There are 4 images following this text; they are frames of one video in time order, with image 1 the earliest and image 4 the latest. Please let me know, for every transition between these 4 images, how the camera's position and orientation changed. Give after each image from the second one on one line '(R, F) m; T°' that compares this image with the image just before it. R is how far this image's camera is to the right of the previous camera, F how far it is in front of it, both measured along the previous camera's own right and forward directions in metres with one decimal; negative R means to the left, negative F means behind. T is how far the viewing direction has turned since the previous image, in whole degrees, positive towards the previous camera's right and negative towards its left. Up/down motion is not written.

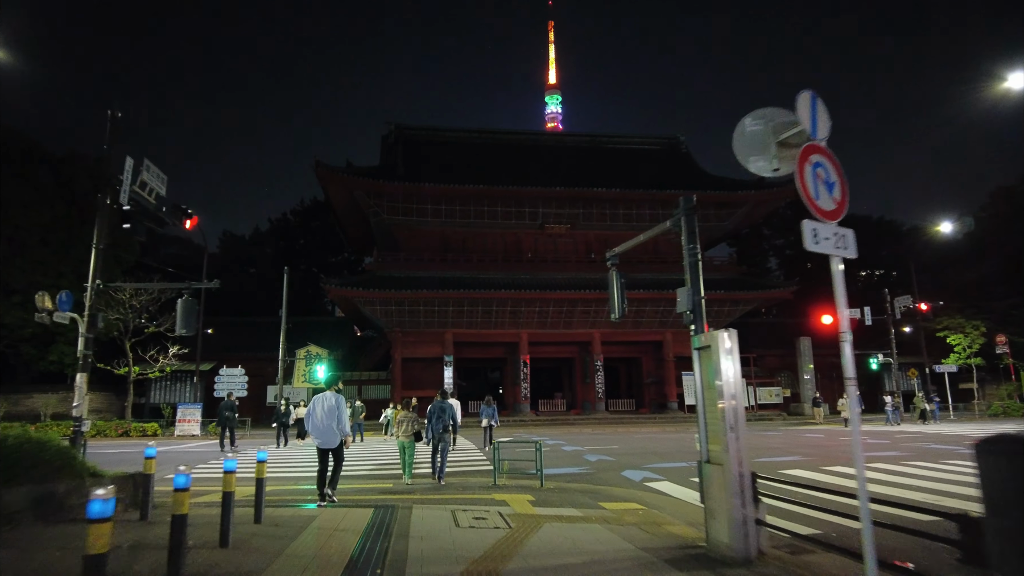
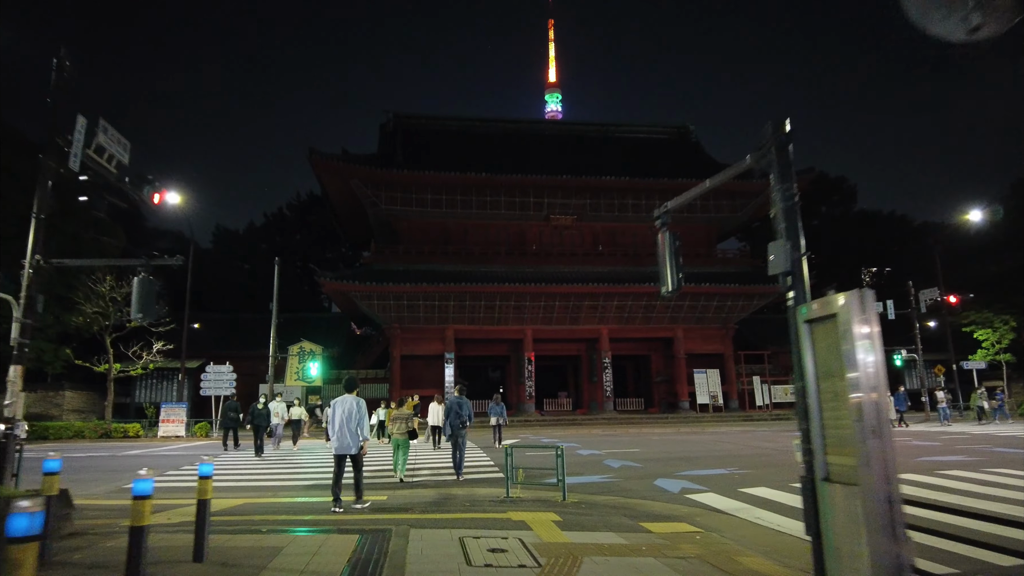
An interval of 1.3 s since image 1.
(-0.2, +1.6) m; 0°
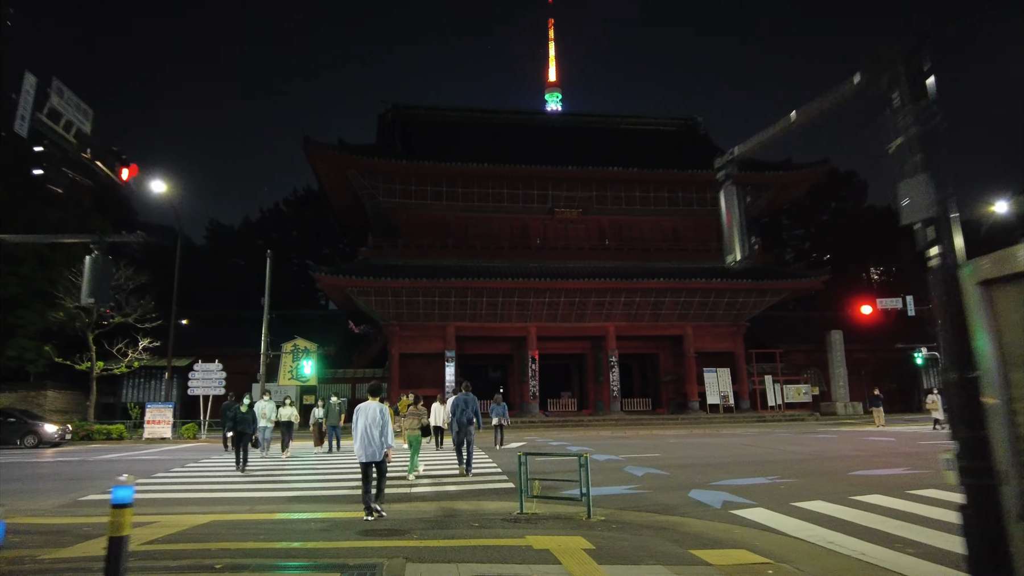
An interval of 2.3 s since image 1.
(-0.2, +1.2) m; 0°
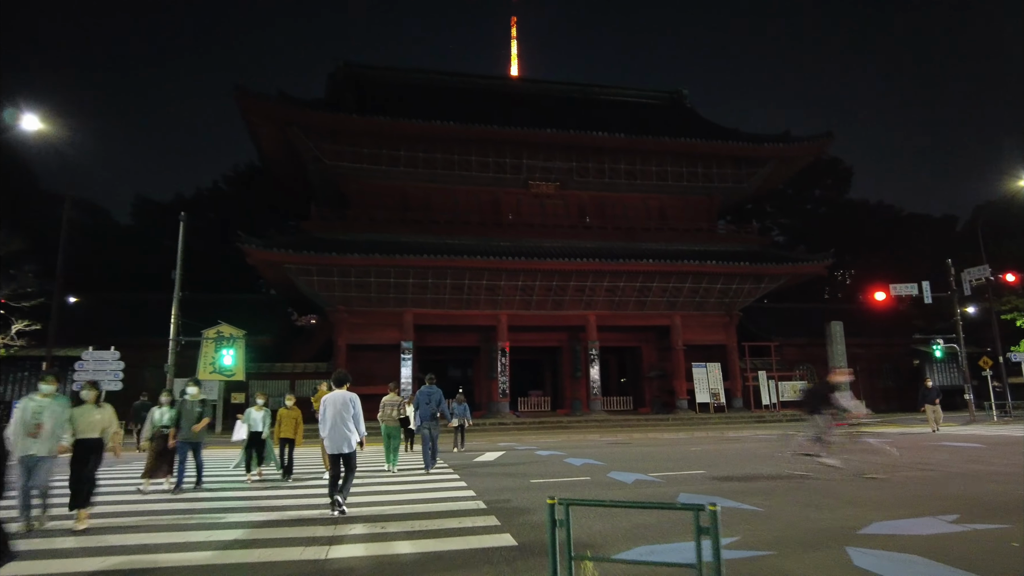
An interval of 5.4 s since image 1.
(-0.4, +4.1) m; +4°
